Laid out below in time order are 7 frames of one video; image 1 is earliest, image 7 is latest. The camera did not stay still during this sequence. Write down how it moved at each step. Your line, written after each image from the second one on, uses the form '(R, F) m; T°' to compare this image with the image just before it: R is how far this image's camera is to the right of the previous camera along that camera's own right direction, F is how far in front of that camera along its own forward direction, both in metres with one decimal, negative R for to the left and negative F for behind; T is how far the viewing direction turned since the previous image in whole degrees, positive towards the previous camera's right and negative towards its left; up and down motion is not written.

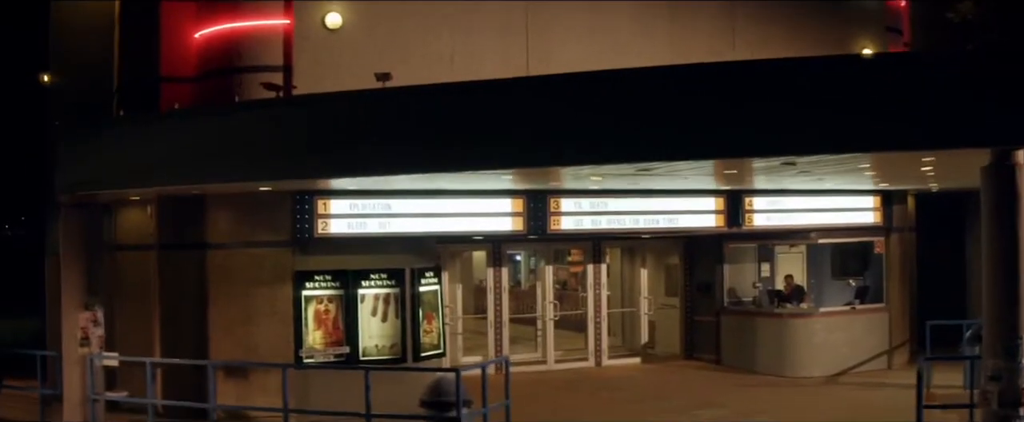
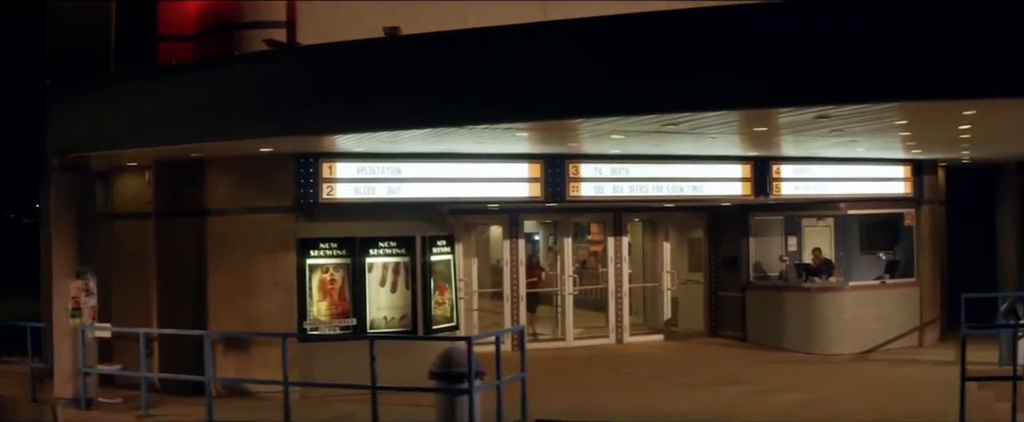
(0.0, +0.8) m; -1°
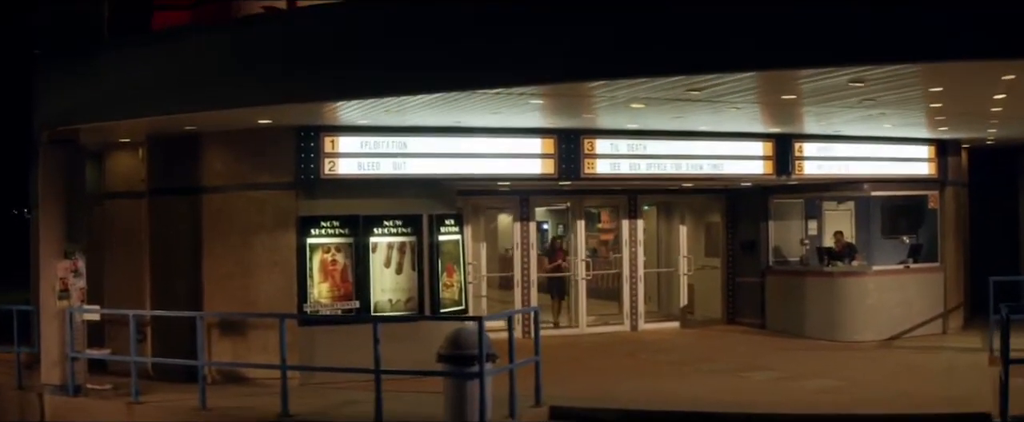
(-0.1, +0.7) m; 0°
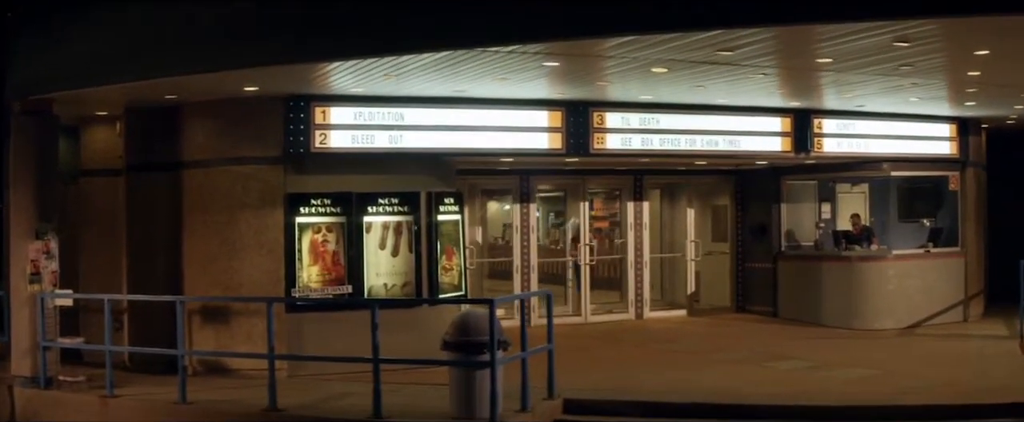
(-0.2, +0.9) m; +1°
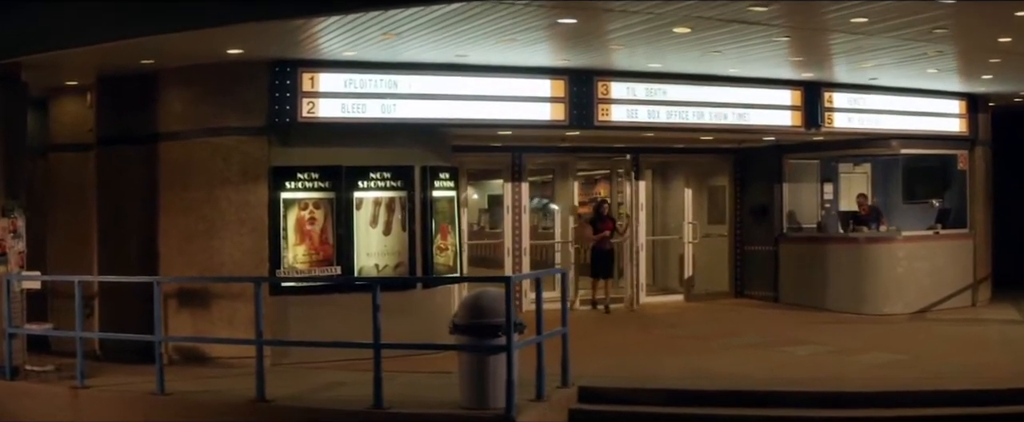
(-0.3, +0.8) m; +1°
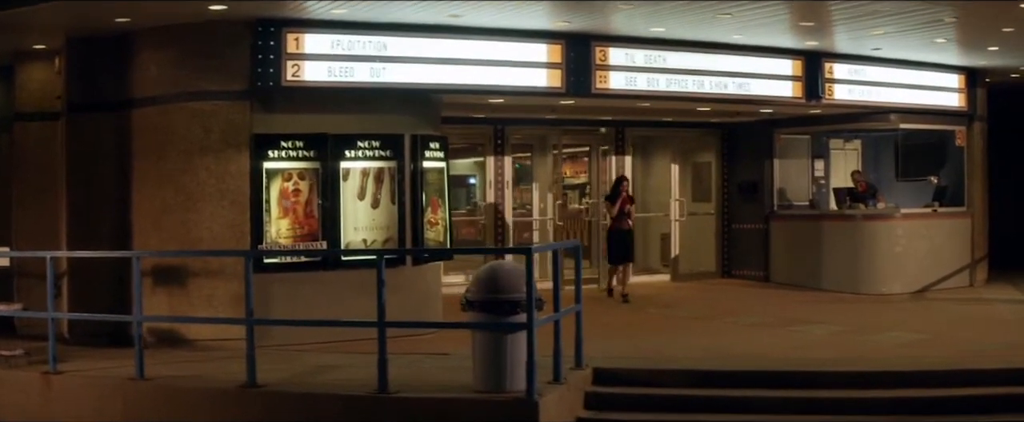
(-0.4, +0.7) m; +2°
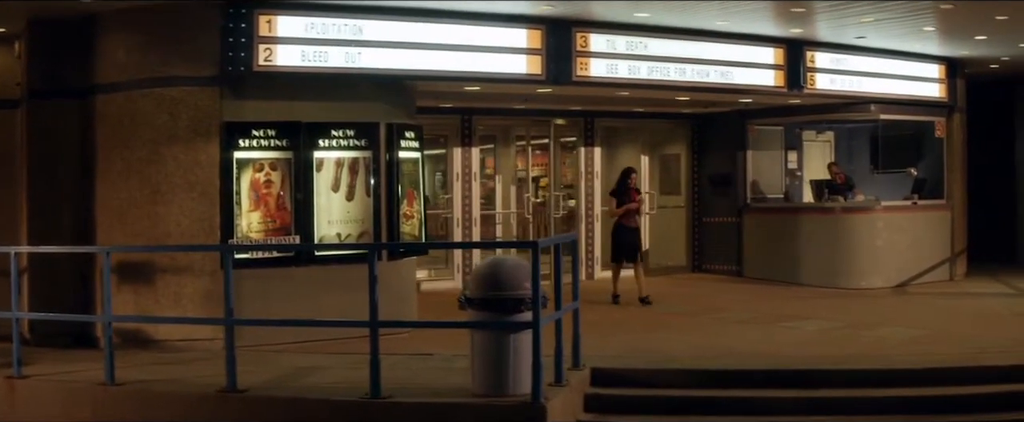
(-0.3, +0.4) m; +3°
